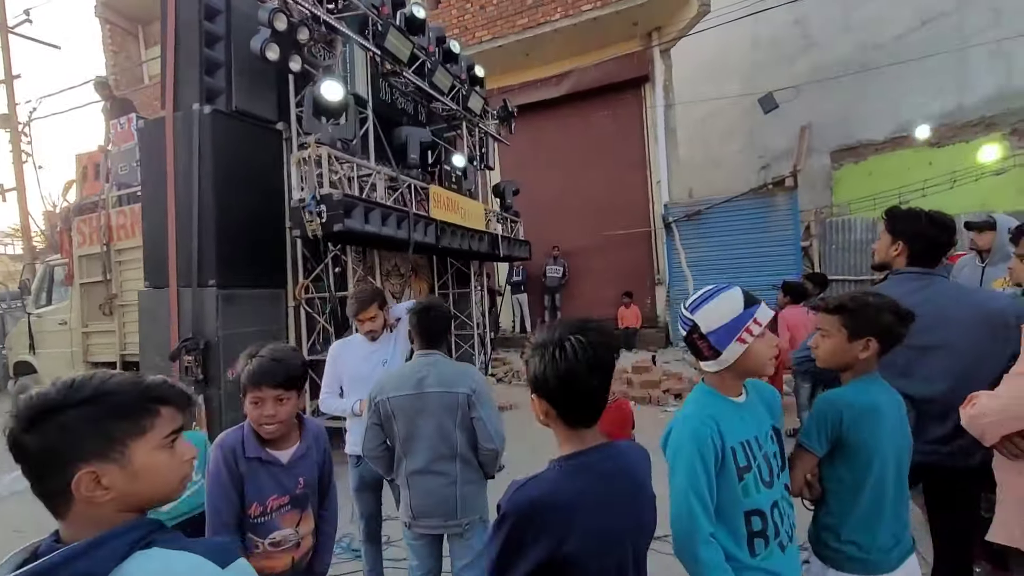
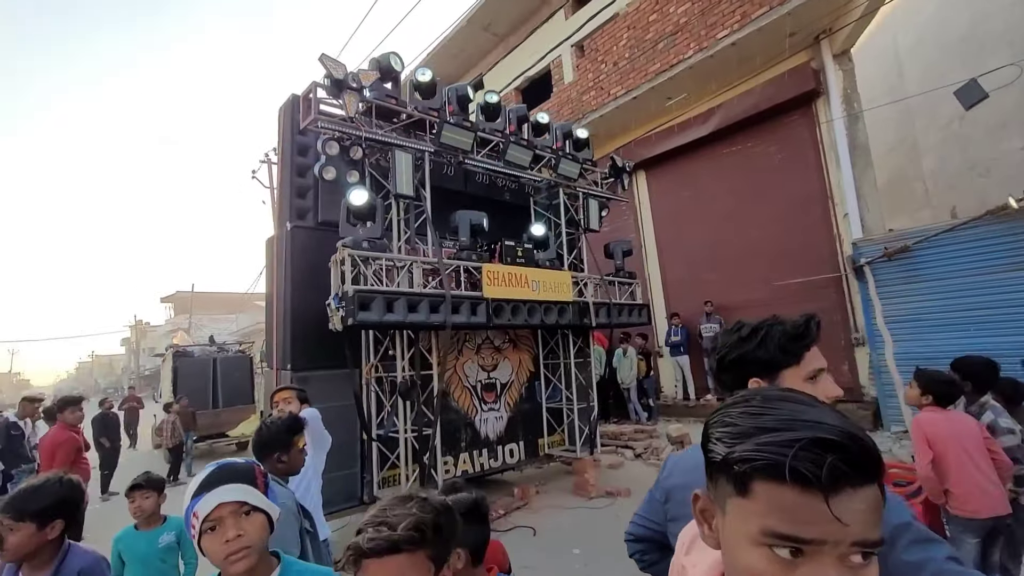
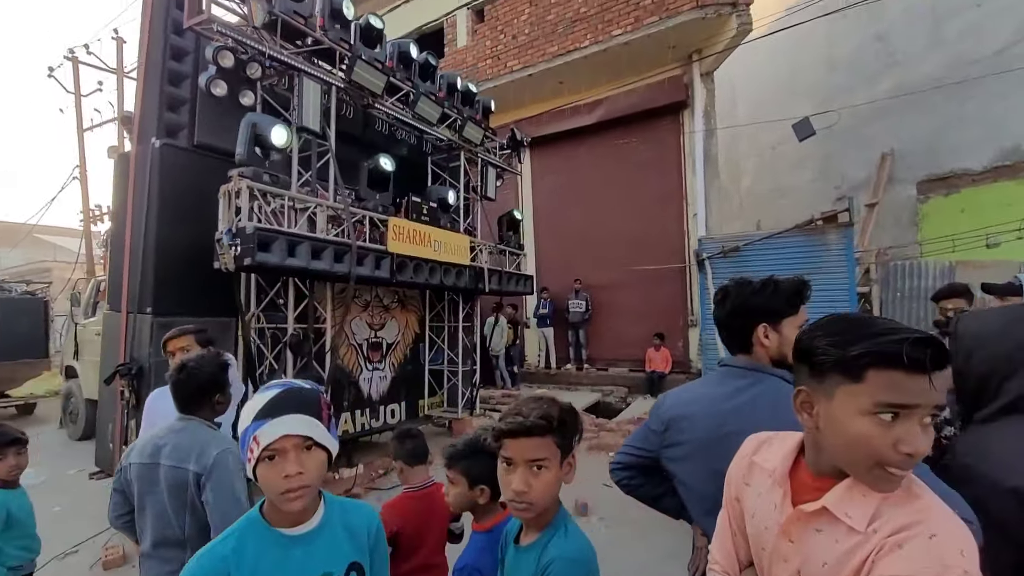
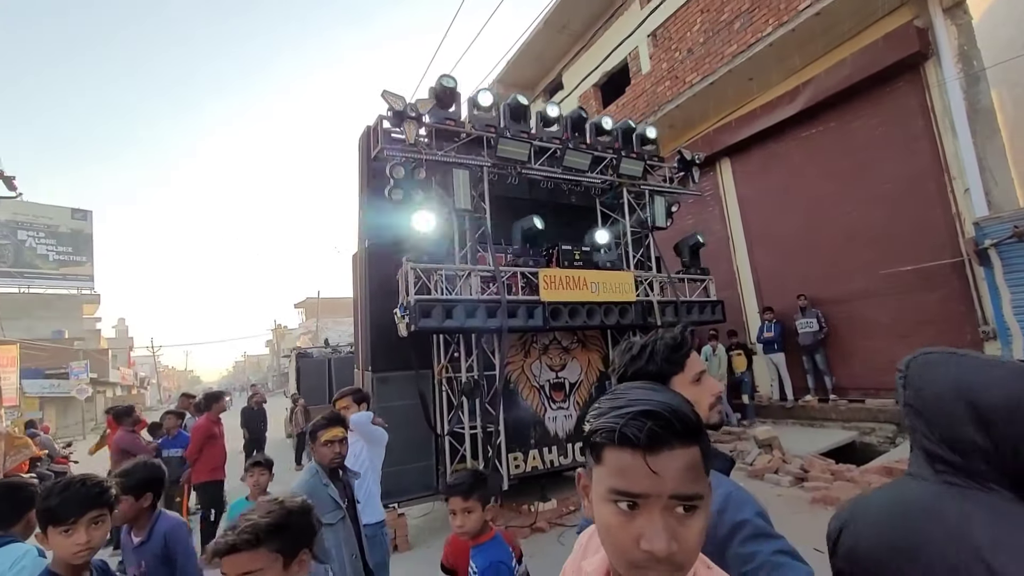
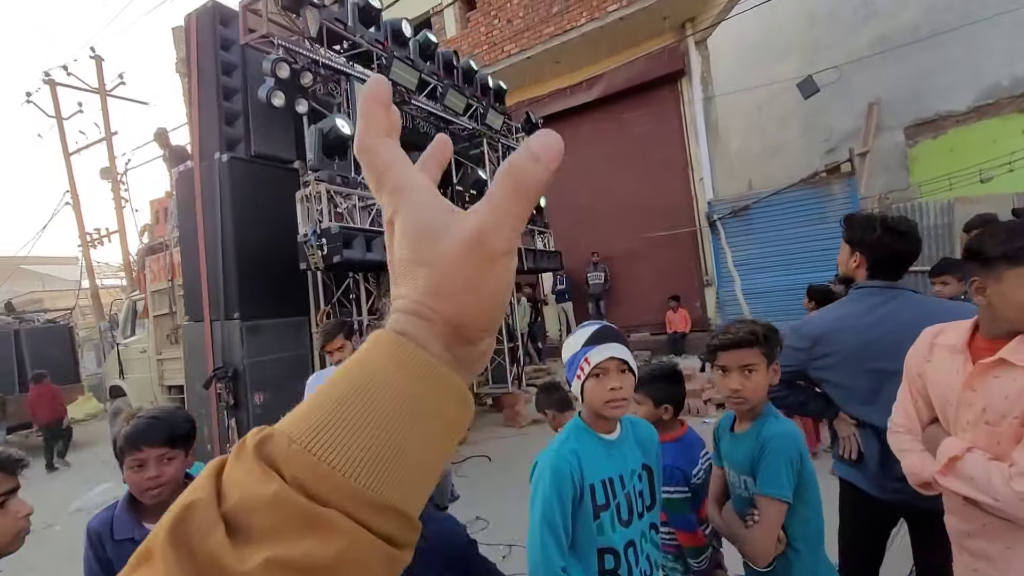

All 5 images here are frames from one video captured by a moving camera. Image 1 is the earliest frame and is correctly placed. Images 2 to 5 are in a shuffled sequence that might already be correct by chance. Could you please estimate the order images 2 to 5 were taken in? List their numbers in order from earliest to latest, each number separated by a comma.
5, 3, 2, 4
